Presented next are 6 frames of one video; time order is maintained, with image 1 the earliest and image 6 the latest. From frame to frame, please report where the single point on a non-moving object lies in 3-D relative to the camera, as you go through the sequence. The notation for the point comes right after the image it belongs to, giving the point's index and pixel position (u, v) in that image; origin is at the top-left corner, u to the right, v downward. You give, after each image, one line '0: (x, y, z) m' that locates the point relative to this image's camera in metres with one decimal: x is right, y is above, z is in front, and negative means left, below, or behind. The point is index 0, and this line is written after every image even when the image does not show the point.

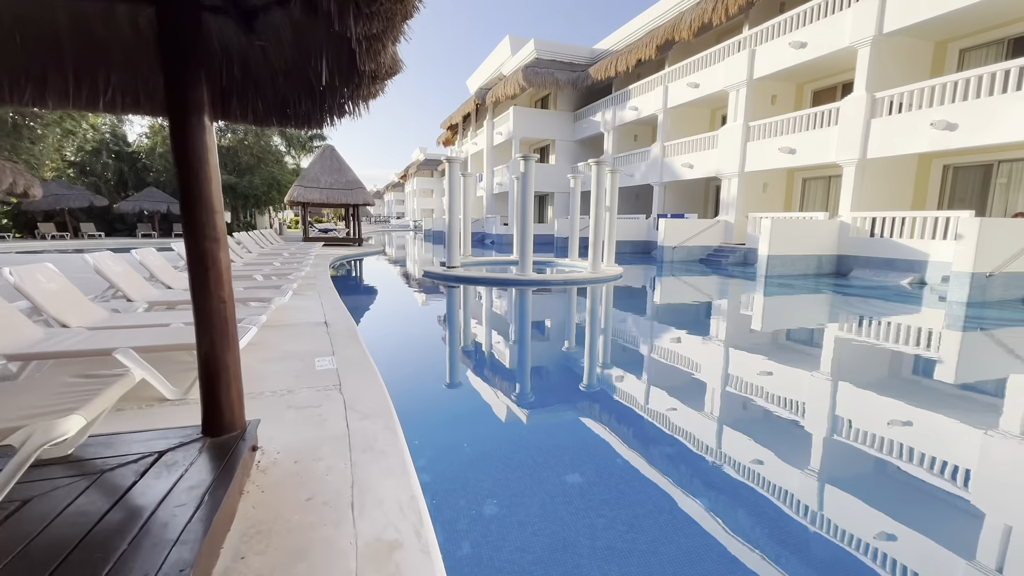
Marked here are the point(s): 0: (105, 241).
0: (-15.0, +1.7, +16.9) m
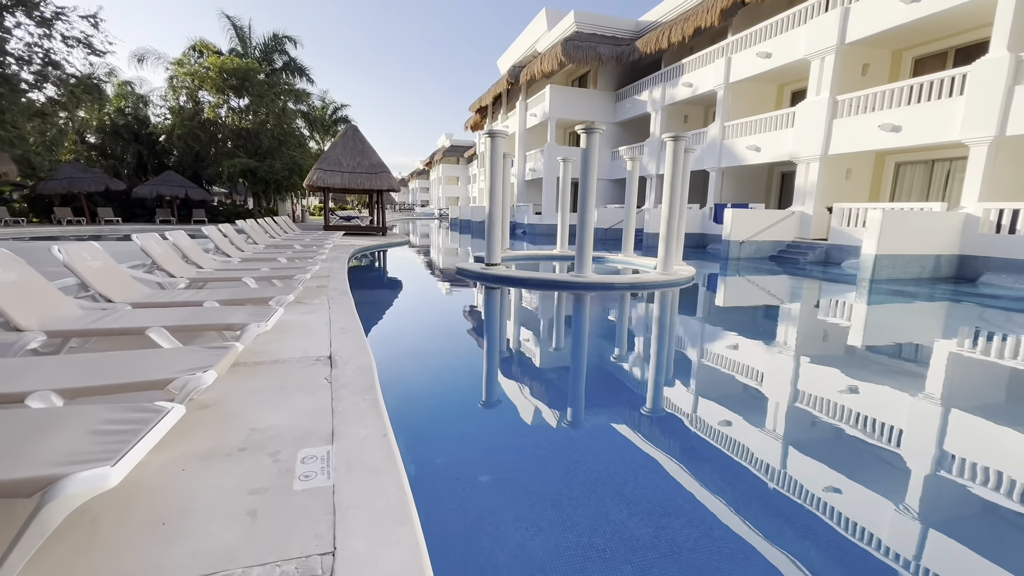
0: (-13.7, +2.1, +16.1) m
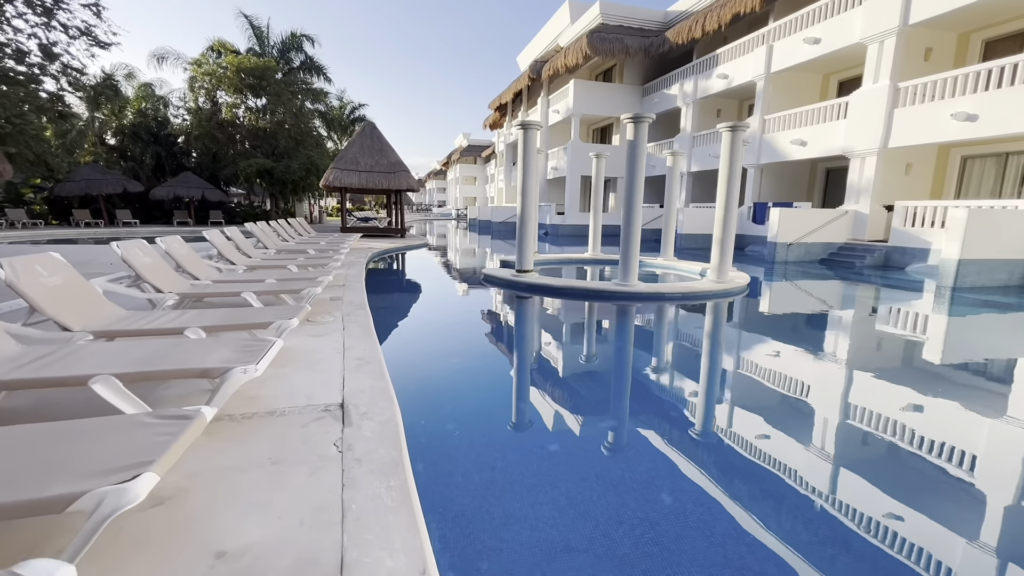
0: (-13.0, +2.0, +15.9) m
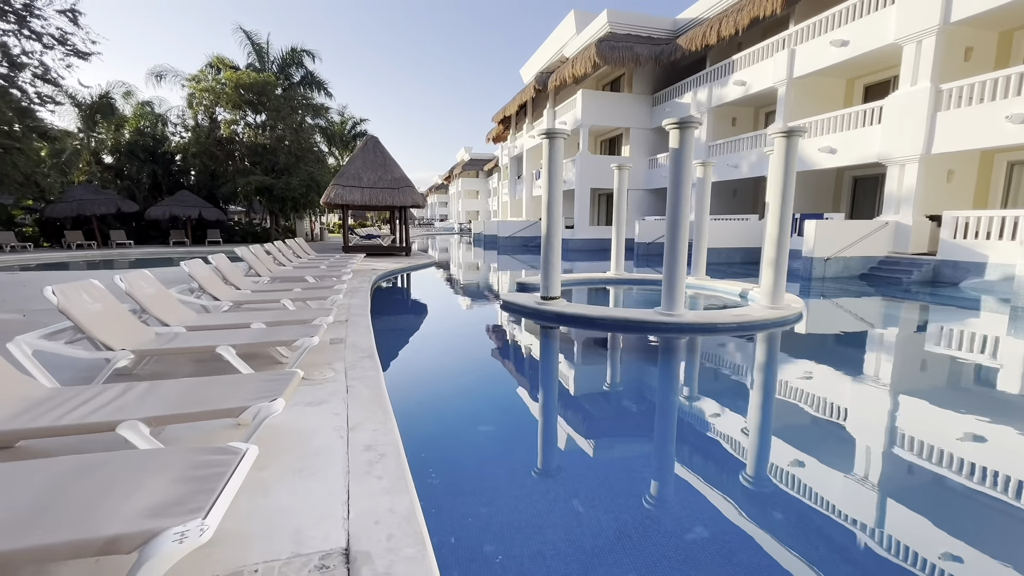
0: (-12.6, +1.2, +15.3) m
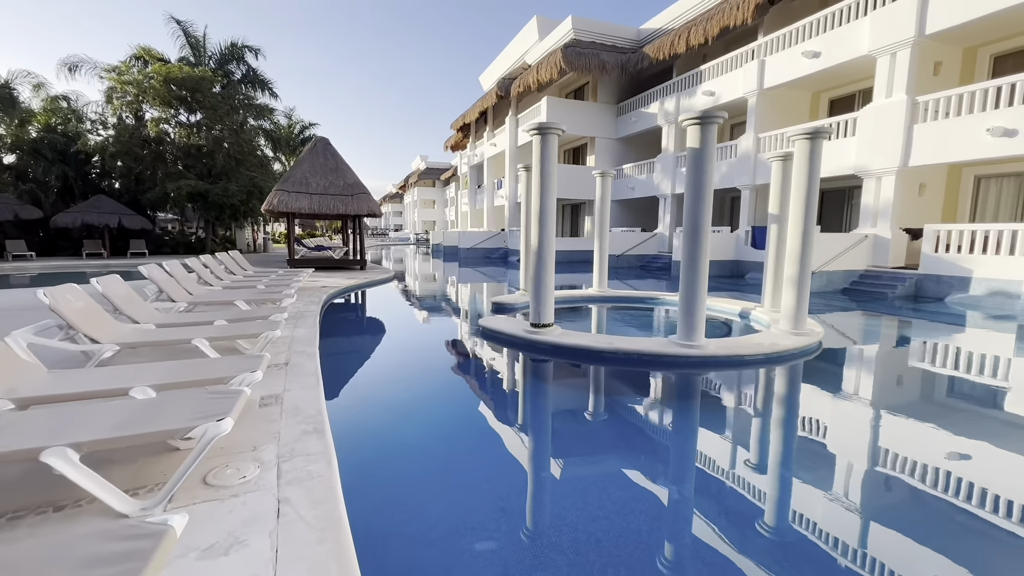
0: (-13.7, +0.7, +13.1) m
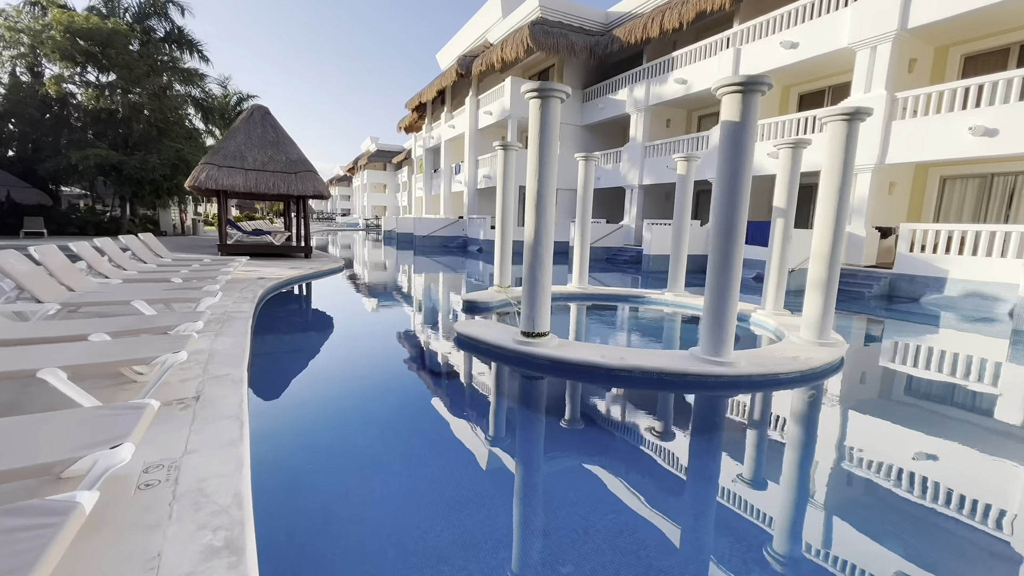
0: (-14.6, +1.0, +10.8) m
